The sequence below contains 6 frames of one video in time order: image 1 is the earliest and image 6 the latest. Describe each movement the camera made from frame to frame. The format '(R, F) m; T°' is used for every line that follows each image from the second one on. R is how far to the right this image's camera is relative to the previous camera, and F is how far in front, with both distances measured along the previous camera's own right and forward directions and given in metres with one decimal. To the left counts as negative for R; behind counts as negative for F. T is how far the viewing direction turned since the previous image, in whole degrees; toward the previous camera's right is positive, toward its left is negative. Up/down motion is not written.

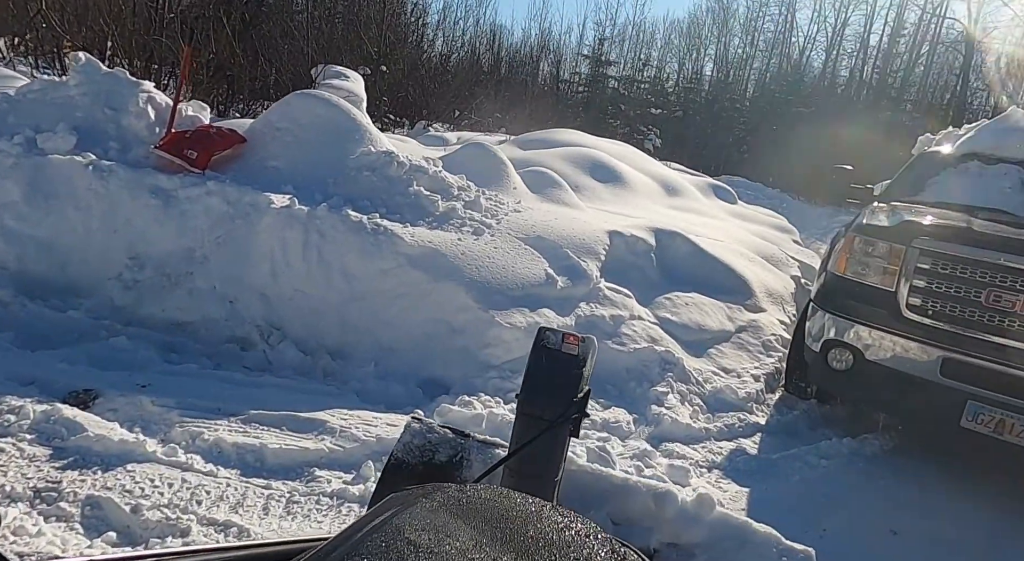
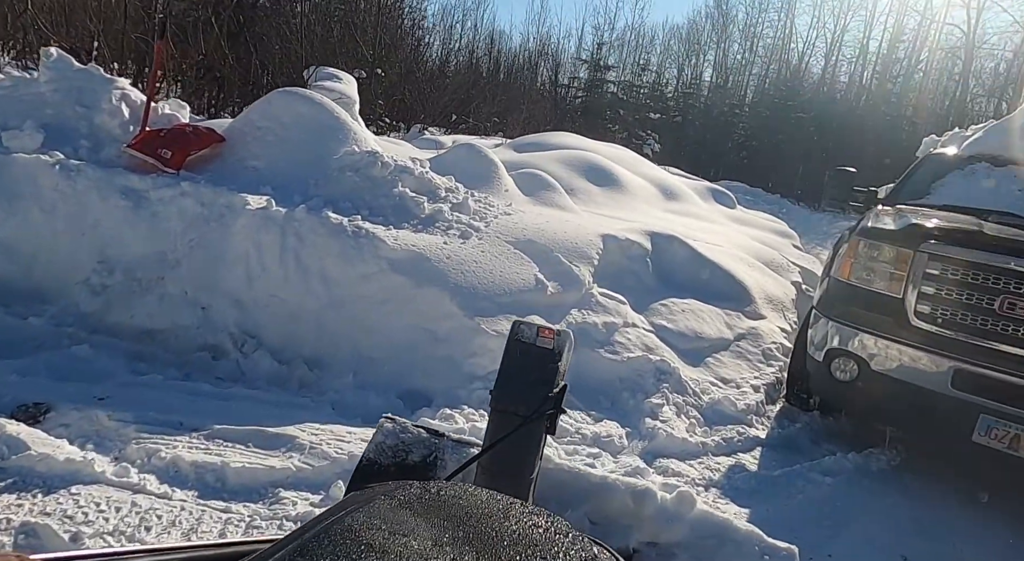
(+0.1, +0.2) m; 0°
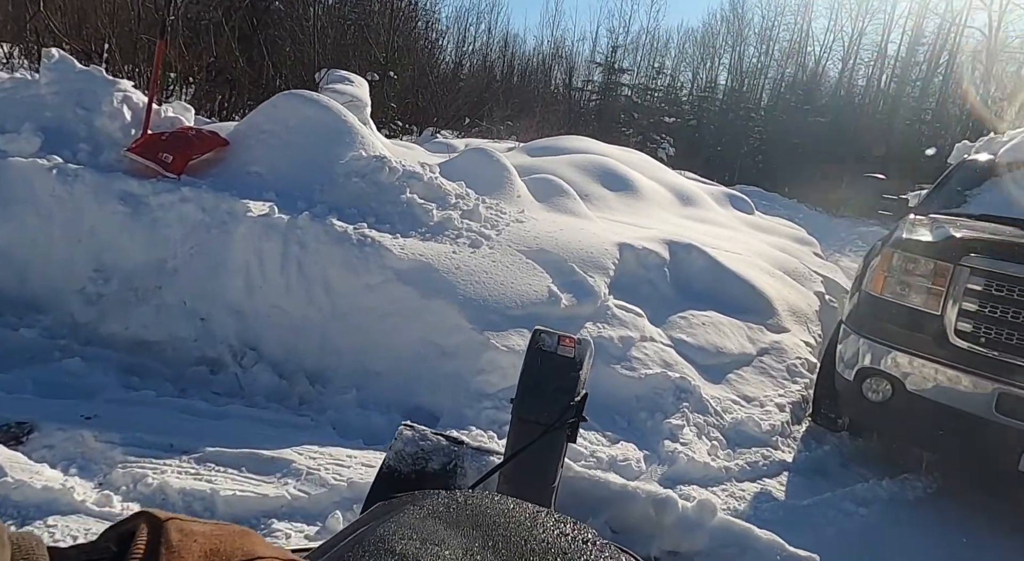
(0.0, +0.2) m; -1°
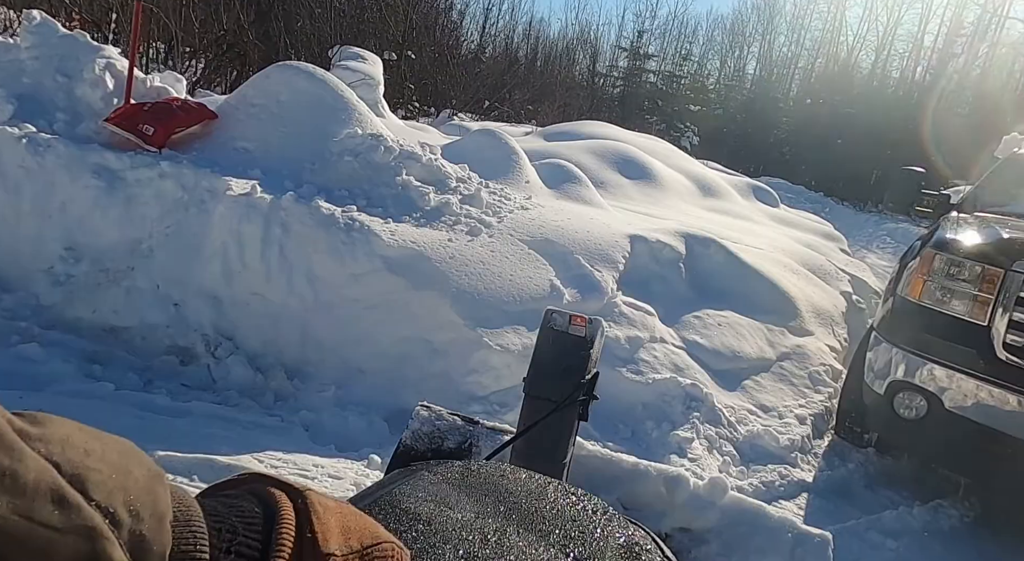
(+0.1, +0.4) m; -2°
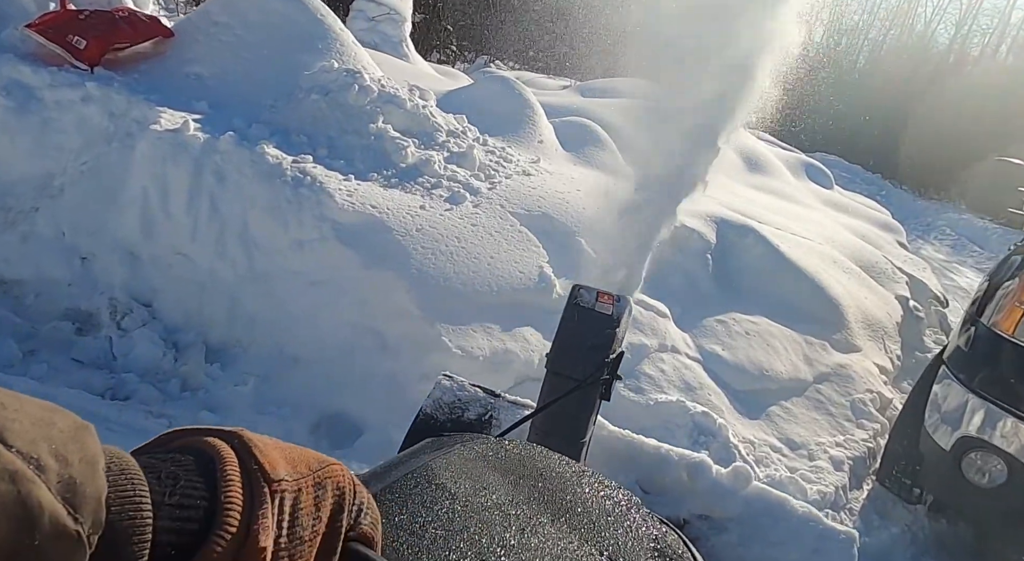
(+0.3, +0.8) m; -3°
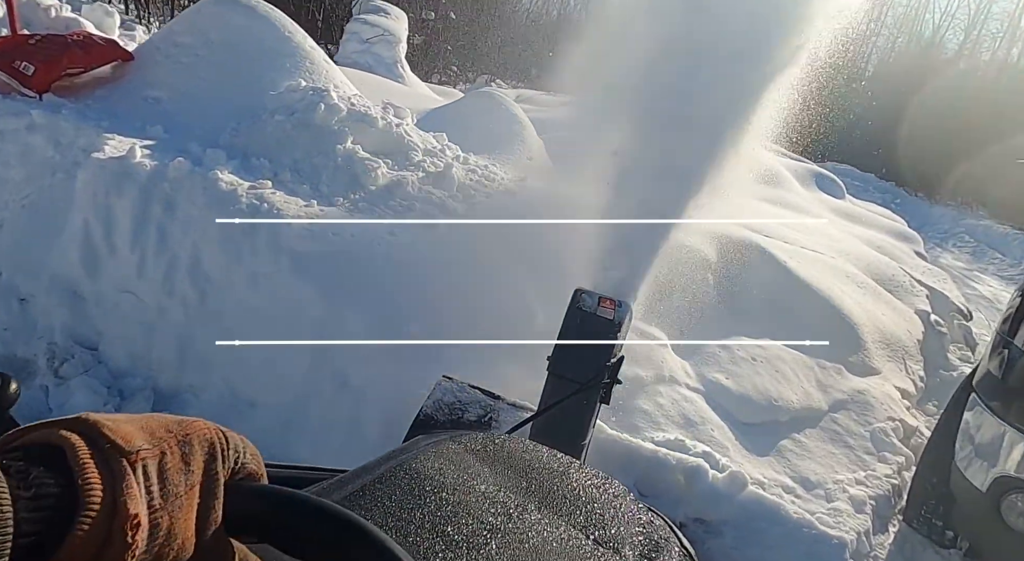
(+0.2, +0.3) m; -1°
